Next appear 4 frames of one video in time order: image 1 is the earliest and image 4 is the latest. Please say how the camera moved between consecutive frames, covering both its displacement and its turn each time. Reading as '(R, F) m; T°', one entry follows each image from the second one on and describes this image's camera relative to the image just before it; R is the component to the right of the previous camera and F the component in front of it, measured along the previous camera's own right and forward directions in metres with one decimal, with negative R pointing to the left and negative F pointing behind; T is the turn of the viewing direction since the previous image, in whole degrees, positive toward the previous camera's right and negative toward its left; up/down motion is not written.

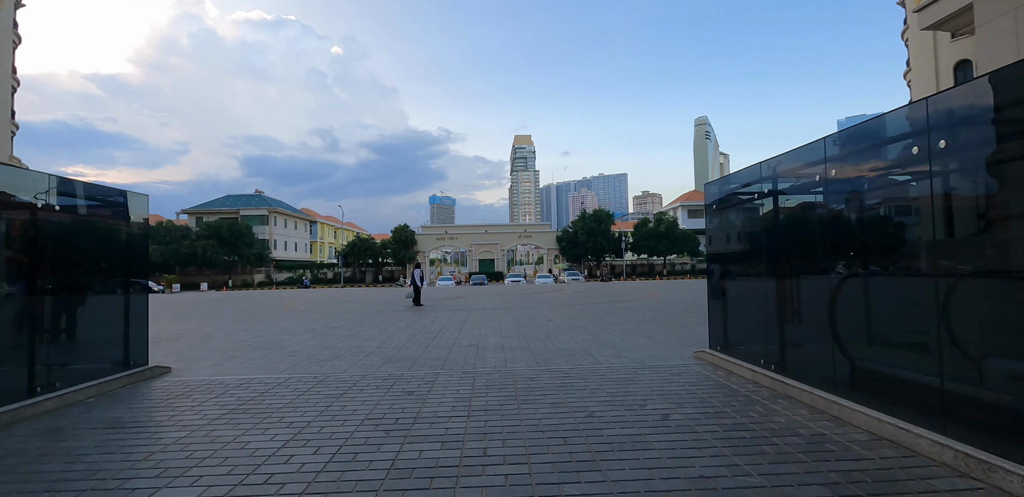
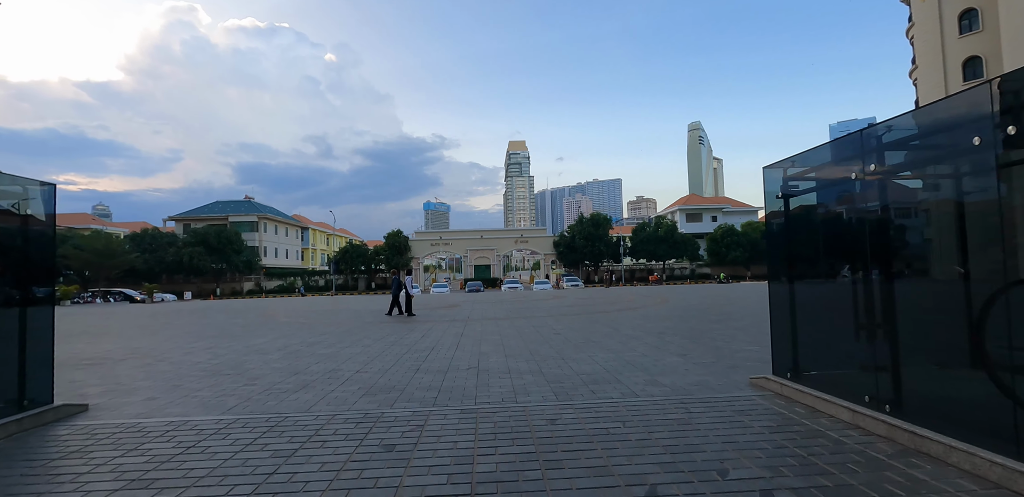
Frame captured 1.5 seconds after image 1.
(-0.2, +1.5) m; +1°
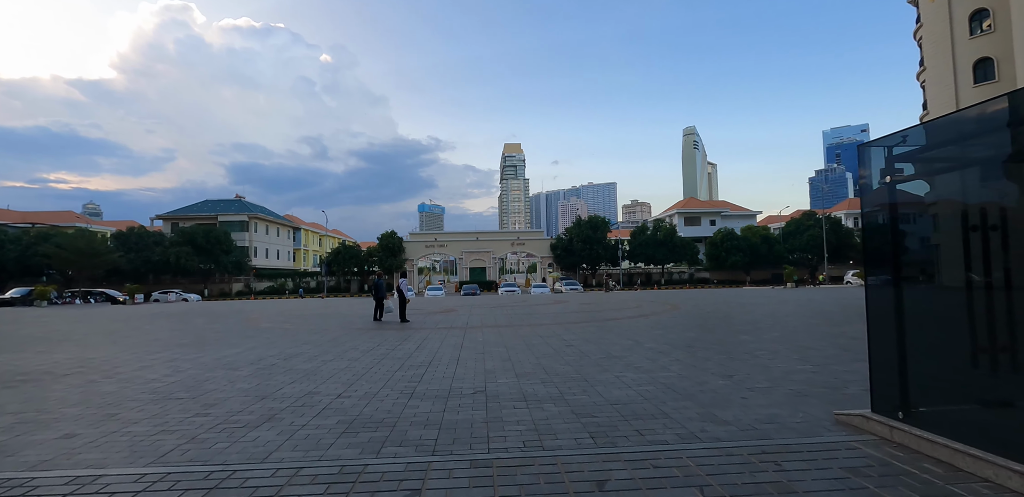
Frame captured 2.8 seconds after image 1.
(-0.3, +1.3) m; +1°
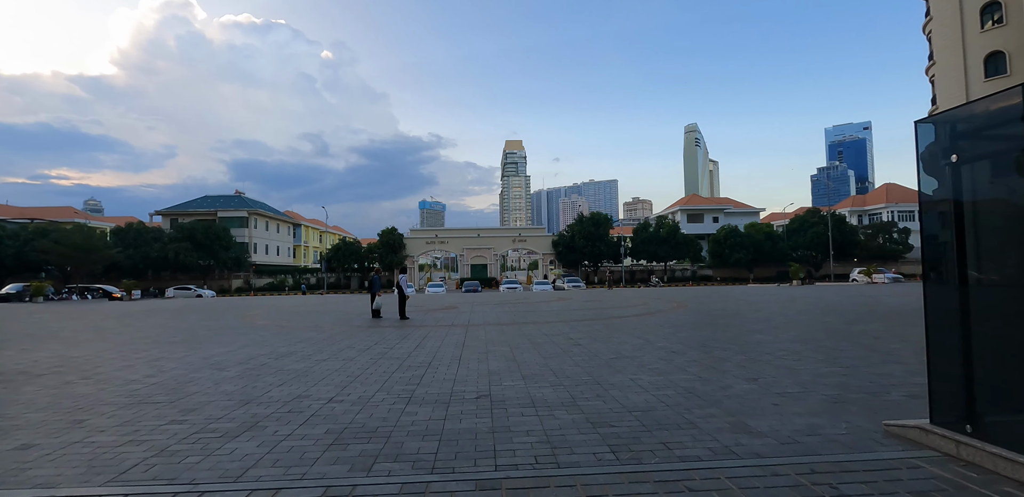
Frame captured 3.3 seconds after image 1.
(-0.1, +0.5) m; 0°
